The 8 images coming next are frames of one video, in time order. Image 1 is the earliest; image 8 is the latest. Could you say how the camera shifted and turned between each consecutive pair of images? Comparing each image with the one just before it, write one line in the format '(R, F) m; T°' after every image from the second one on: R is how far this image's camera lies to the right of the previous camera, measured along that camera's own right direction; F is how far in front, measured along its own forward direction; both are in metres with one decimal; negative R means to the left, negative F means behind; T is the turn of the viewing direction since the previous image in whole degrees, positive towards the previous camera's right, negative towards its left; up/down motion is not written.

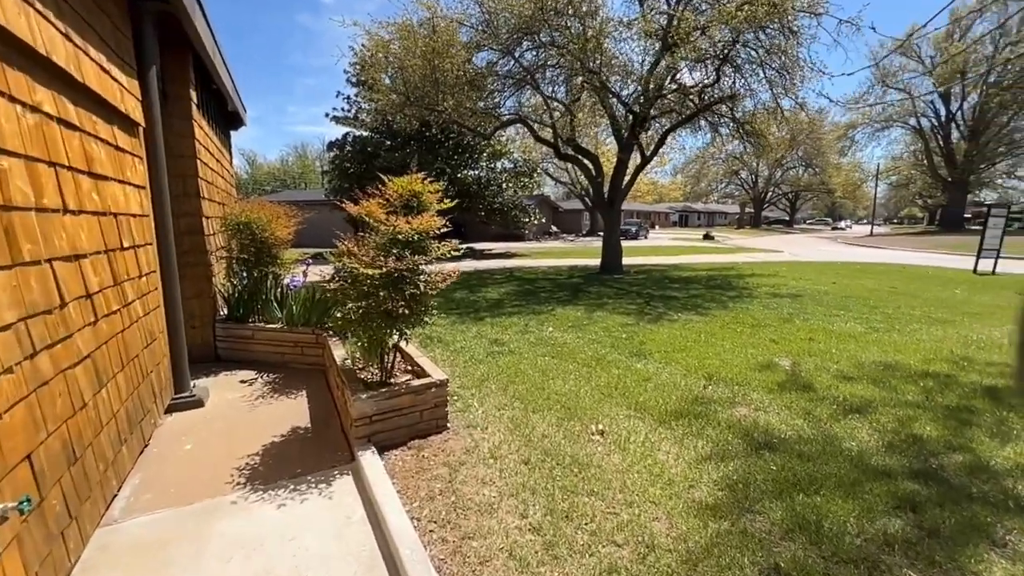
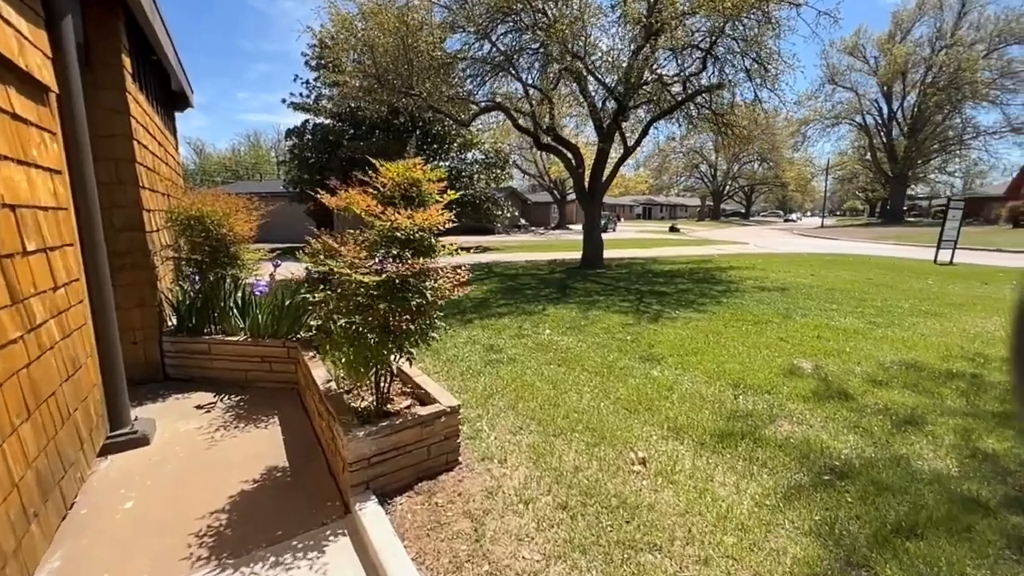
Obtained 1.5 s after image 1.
(-0.4, +0.5) m; +5°
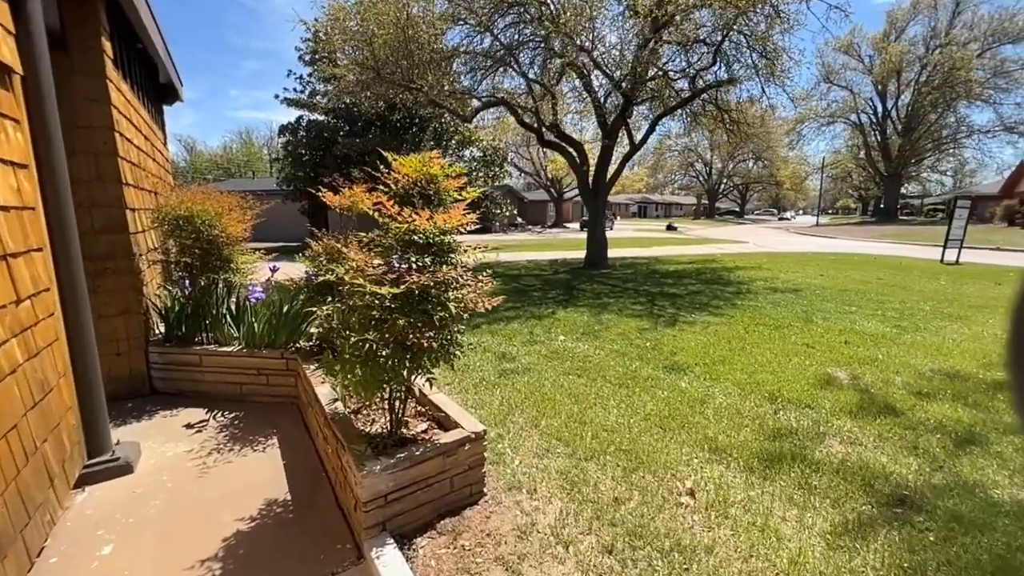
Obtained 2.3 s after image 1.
(-0.2, +0.3) m; +1°
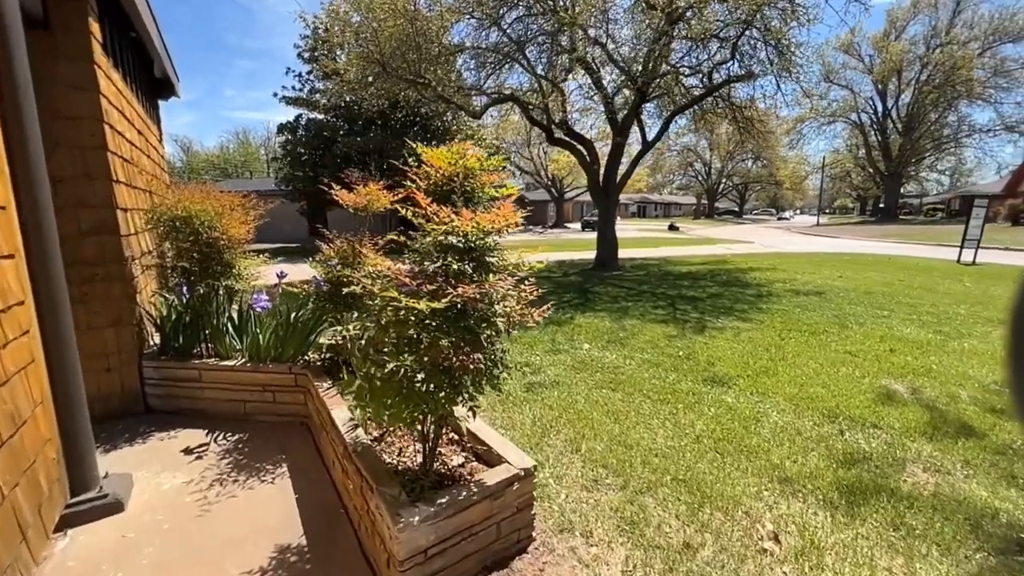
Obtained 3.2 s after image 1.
(-0.3, +0.3) m; 0°
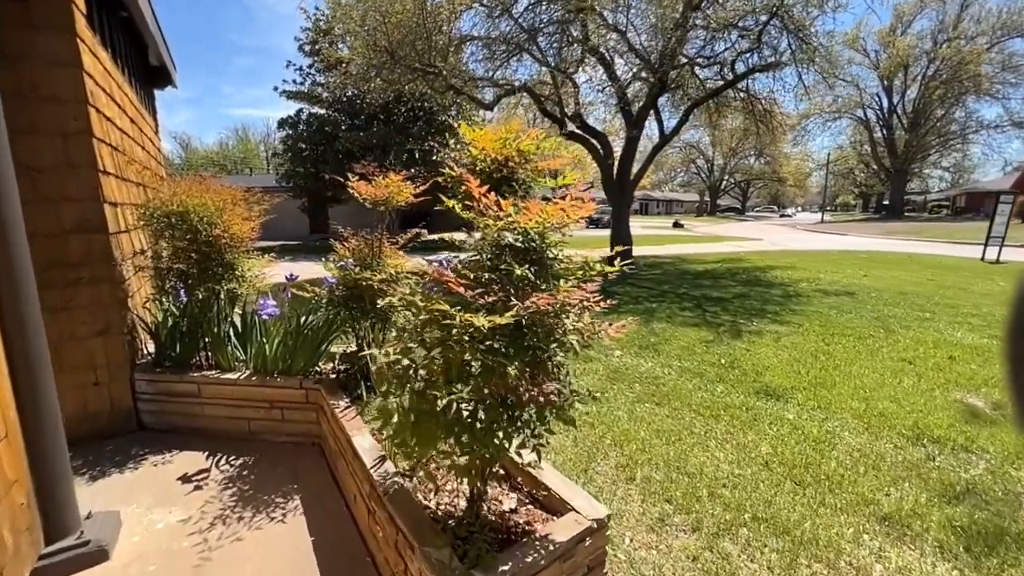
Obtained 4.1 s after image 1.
(-0.3, +0.4) m; 0°
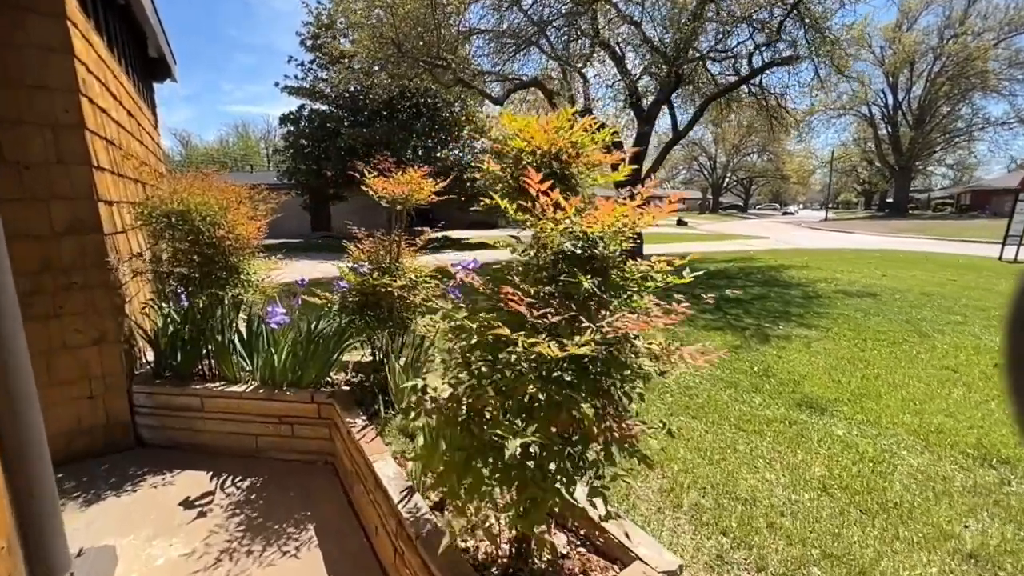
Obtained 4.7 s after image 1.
(-0.2, +0.2) m; 0°
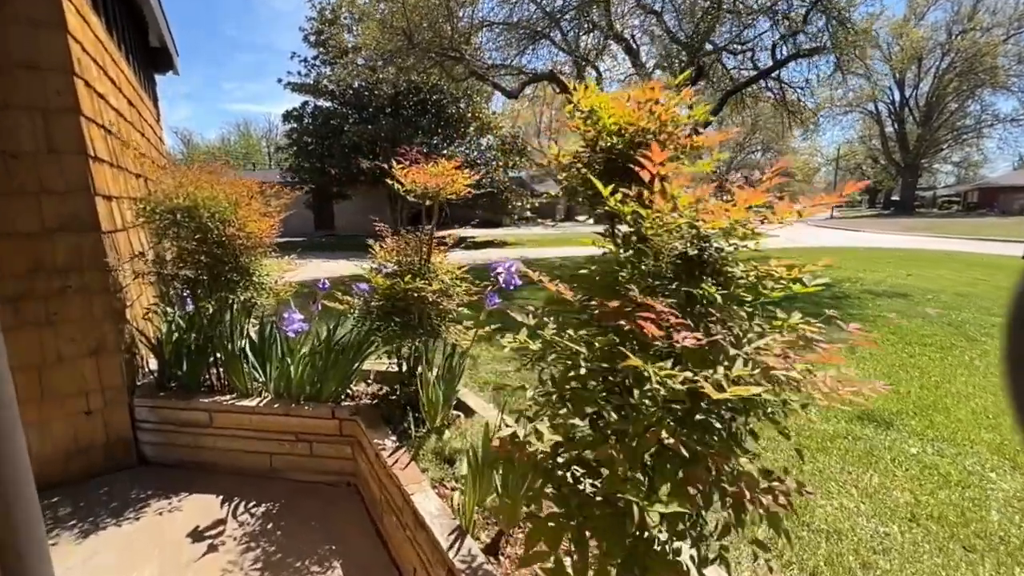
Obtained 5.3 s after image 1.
(-0.2, +0.3) m; 0°
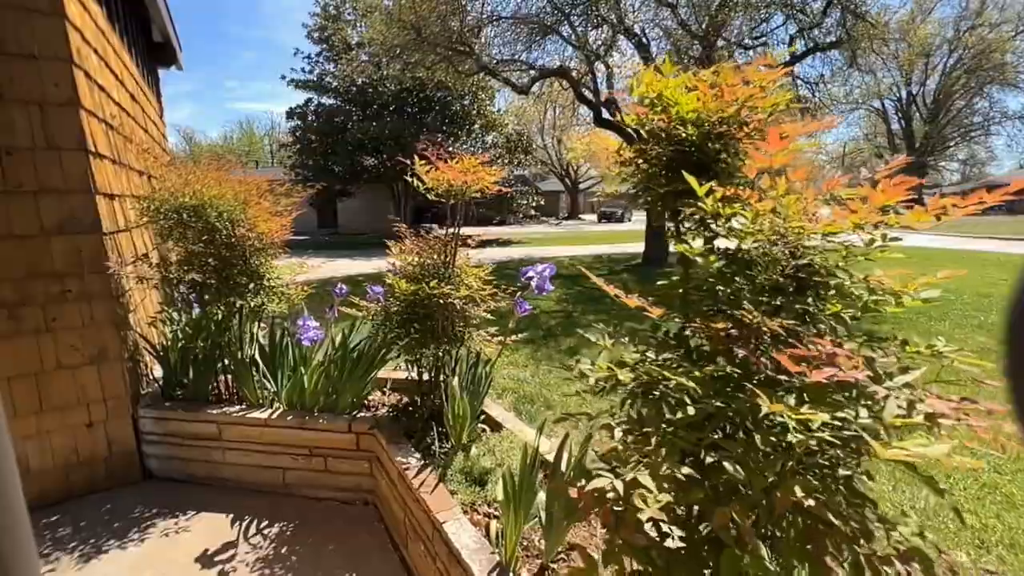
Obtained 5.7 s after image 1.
(-0.2, +0.2) m; 0°
